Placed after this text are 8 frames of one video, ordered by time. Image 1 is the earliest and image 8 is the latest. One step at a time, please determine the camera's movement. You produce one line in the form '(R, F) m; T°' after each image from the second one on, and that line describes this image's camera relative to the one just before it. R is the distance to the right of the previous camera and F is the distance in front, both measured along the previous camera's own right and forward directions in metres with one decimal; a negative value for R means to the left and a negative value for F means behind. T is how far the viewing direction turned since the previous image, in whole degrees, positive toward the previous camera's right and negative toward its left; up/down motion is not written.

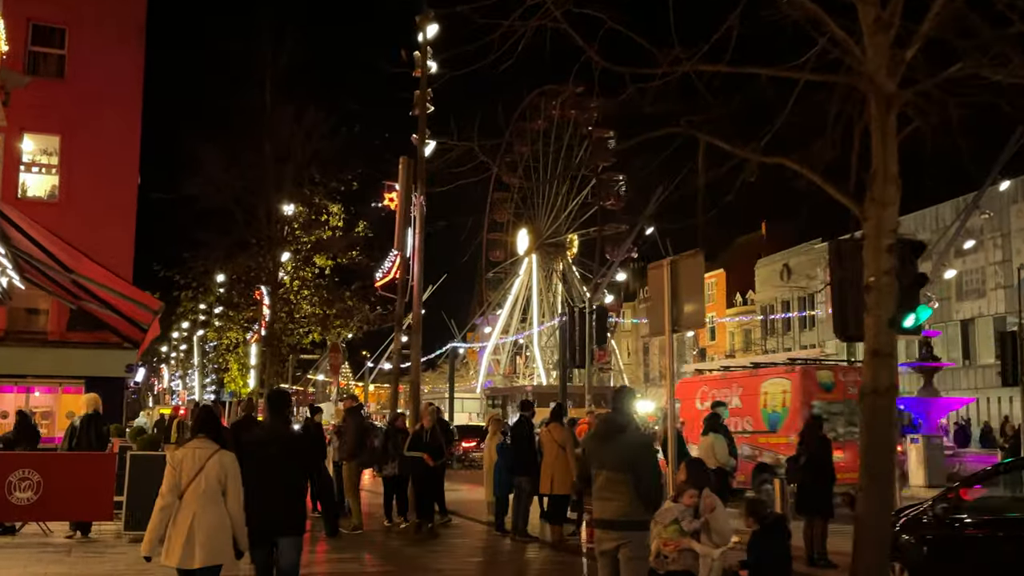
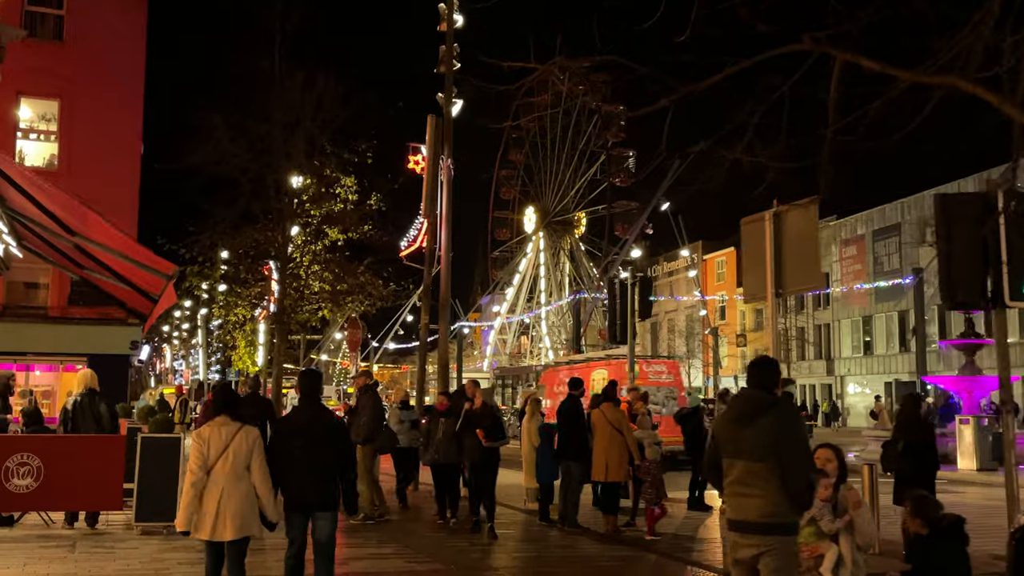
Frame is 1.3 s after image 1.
(-0.6, +1.4) m; 0°
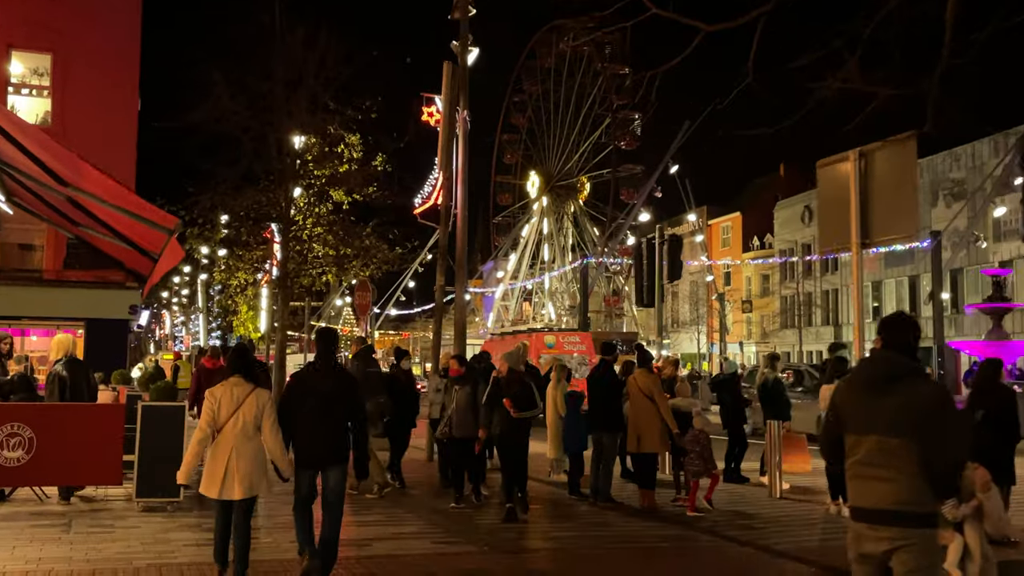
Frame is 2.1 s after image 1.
(-0.4, +1.0) m; 0°
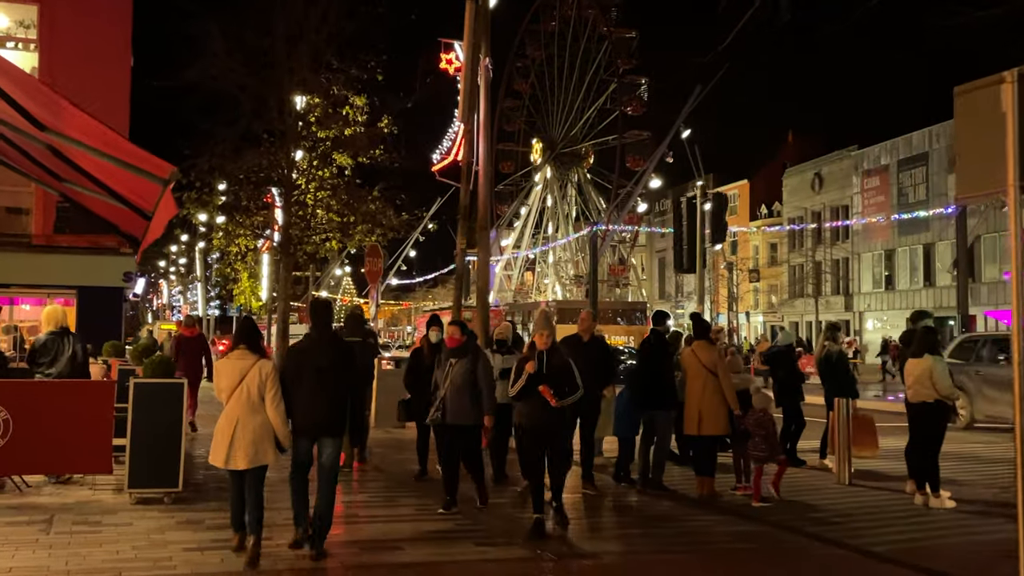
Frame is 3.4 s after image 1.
(-0.5, +1.4) m; 0°
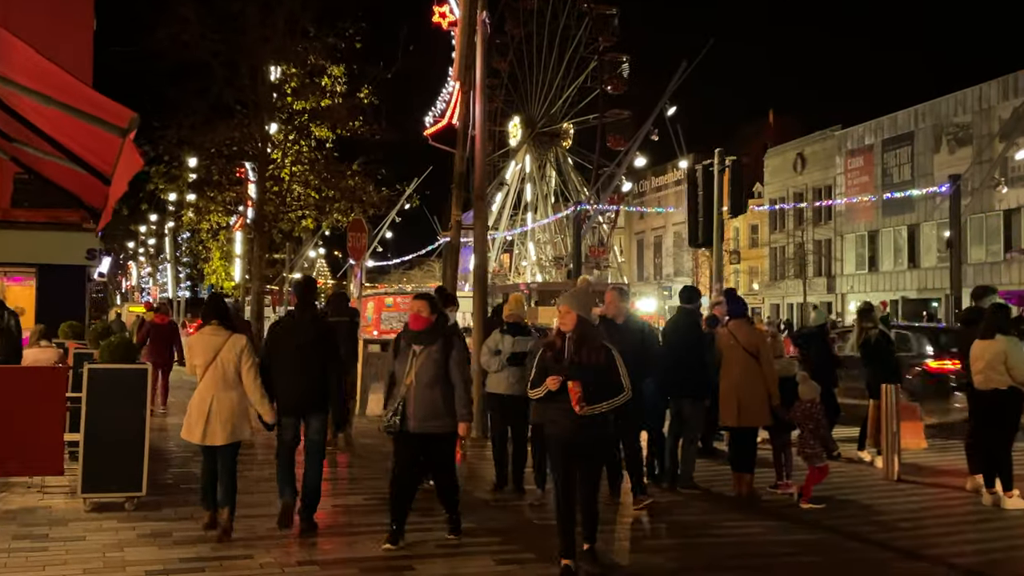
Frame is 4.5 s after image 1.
(-0.4, +1.3) m; +2°
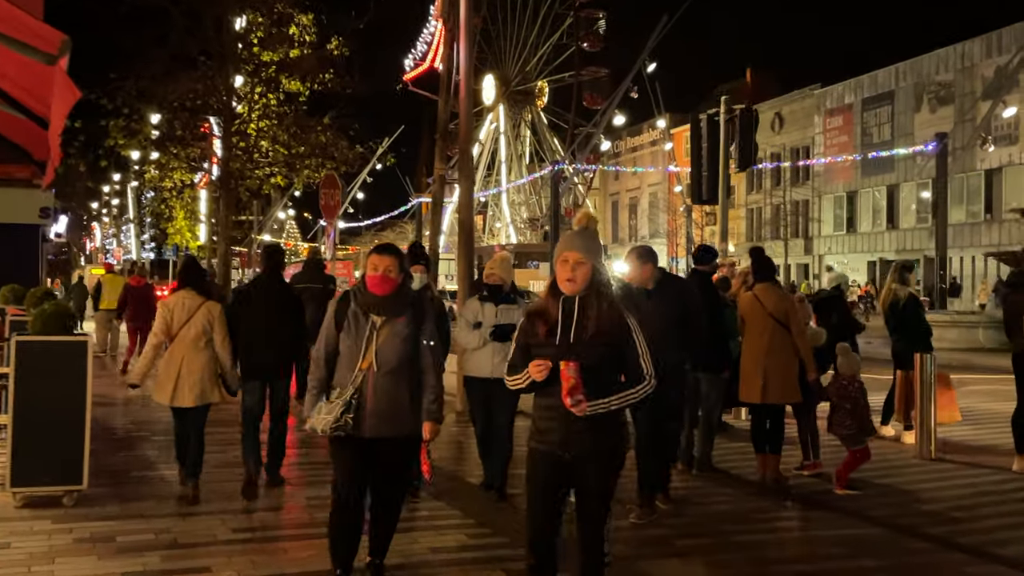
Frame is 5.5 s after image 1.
(-0.2, +1.1) m; +2°
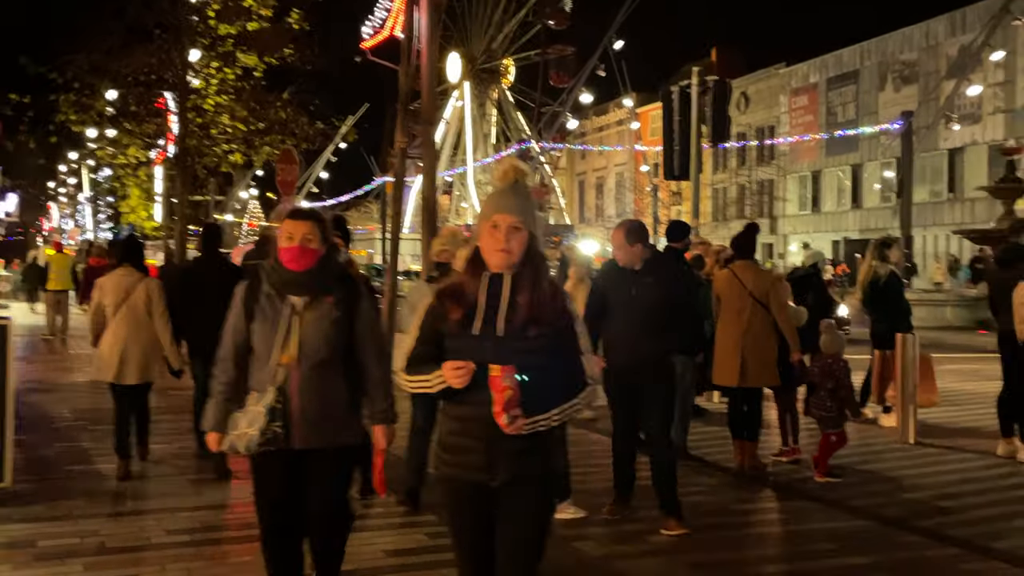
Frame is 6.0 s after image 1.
(0.0, +0.5) m; +2°
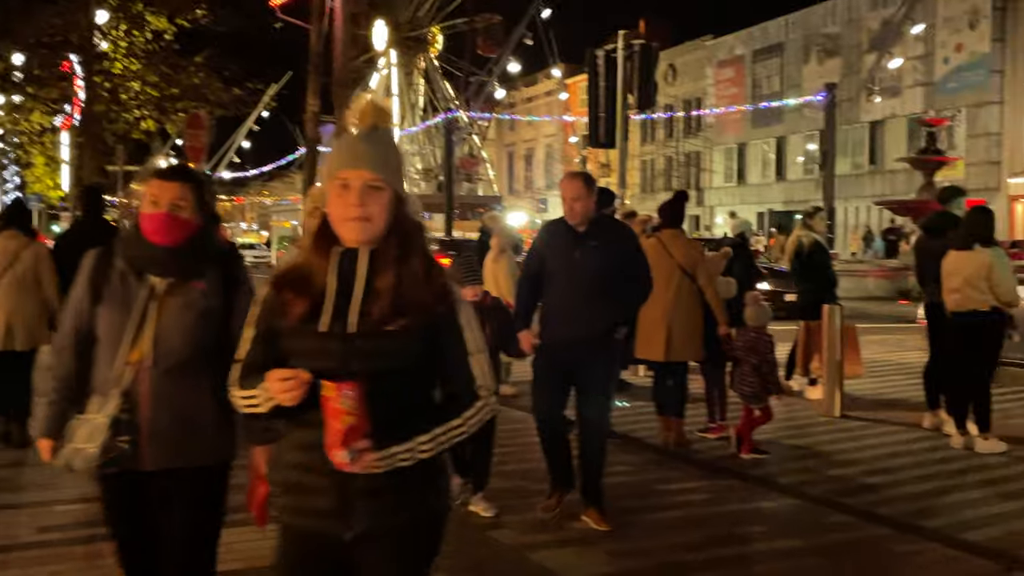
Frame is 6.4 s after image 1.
(+0.1, +0.4) m; +4°
